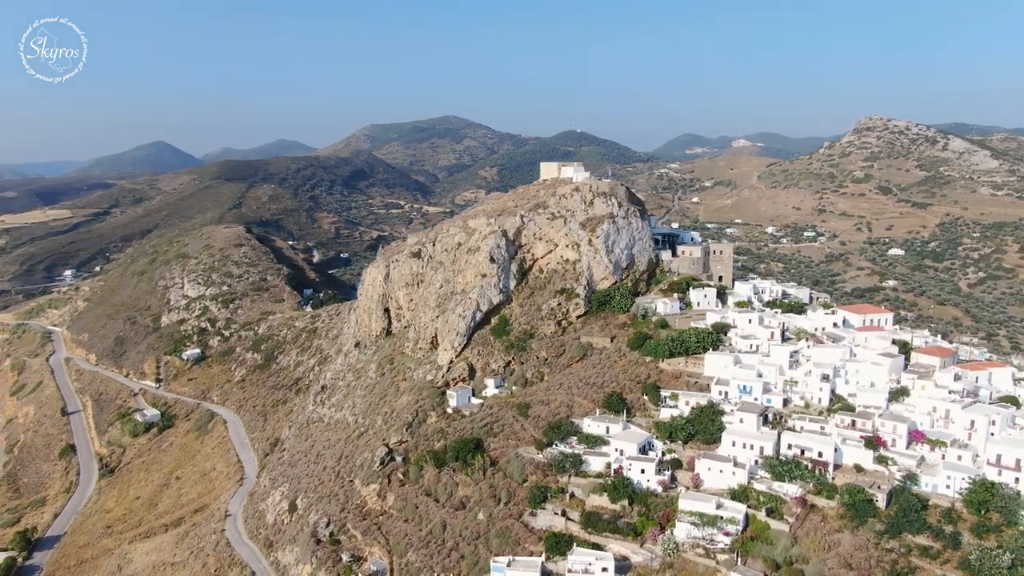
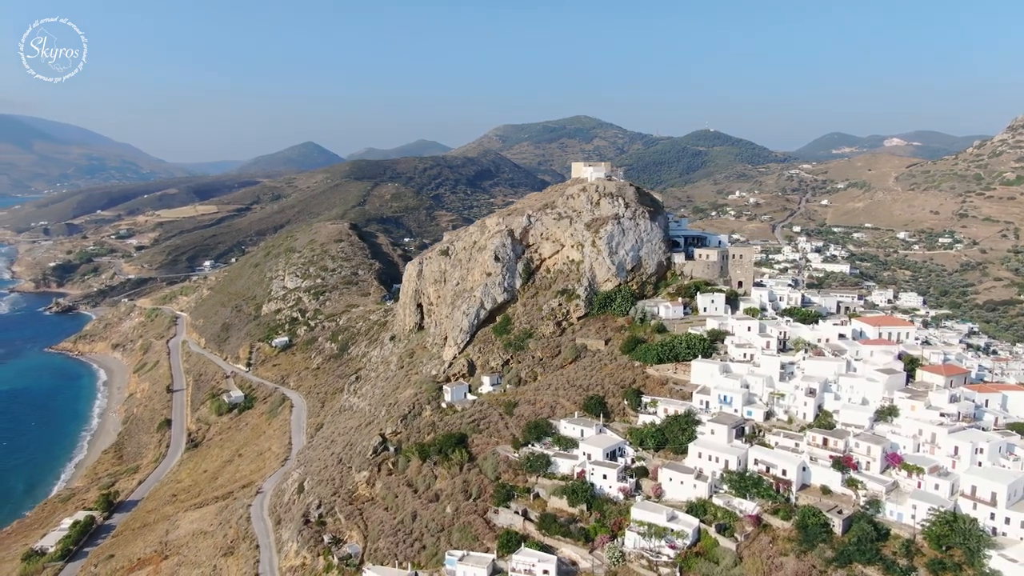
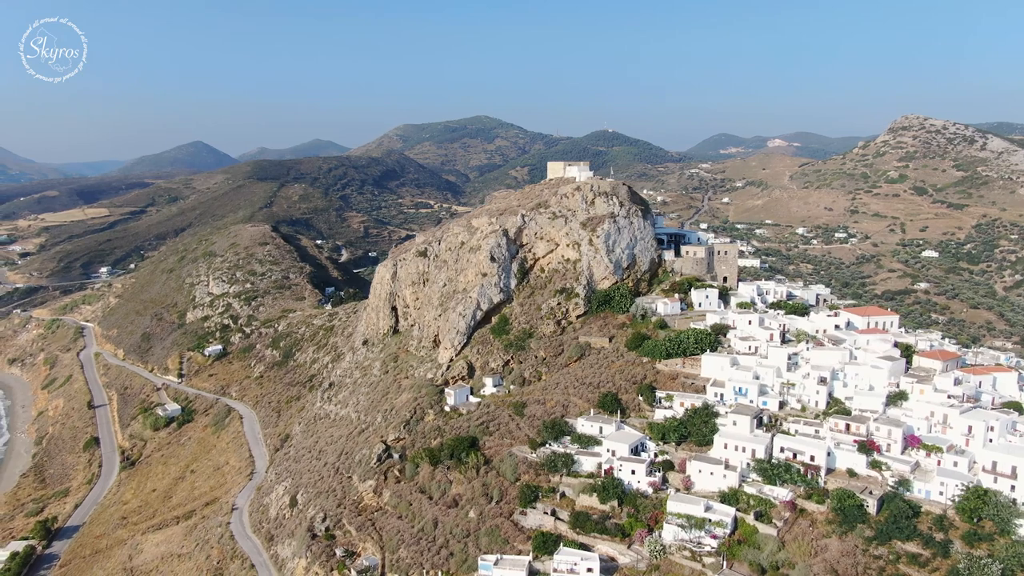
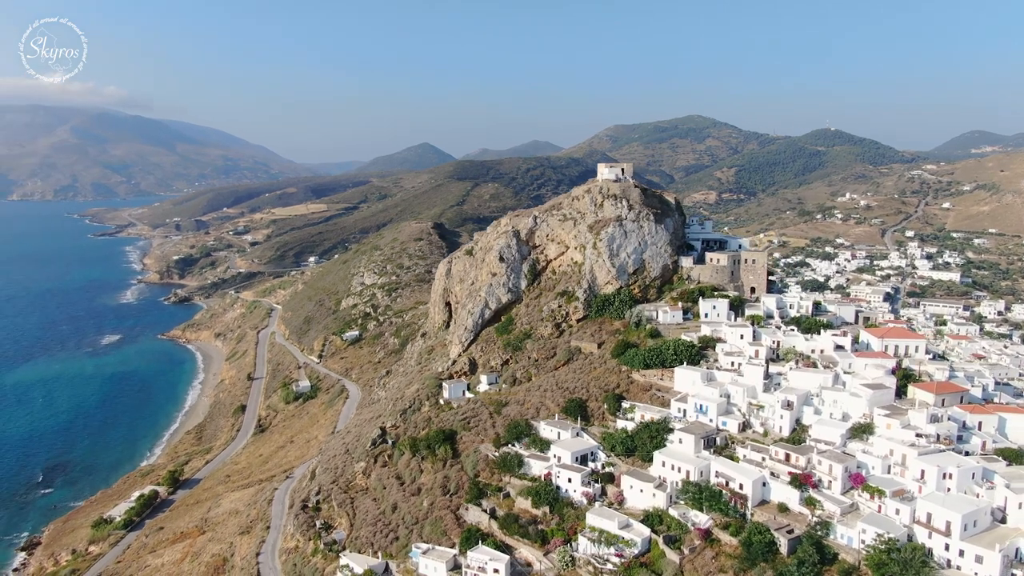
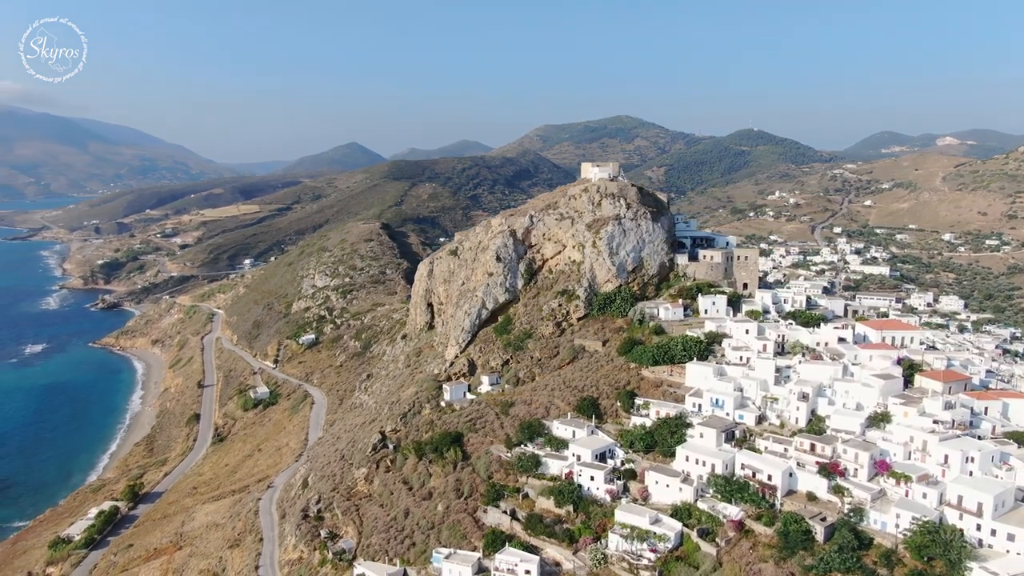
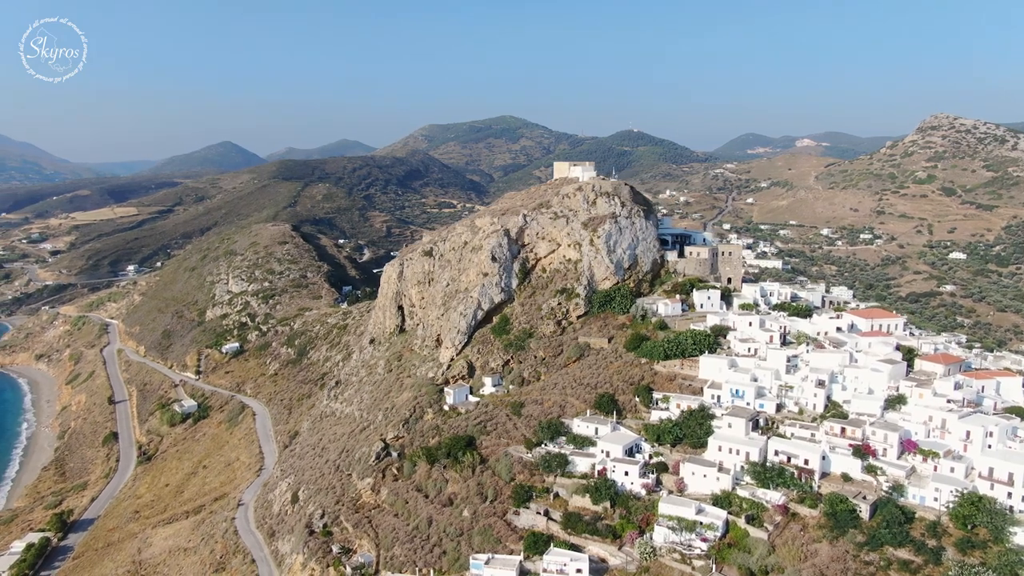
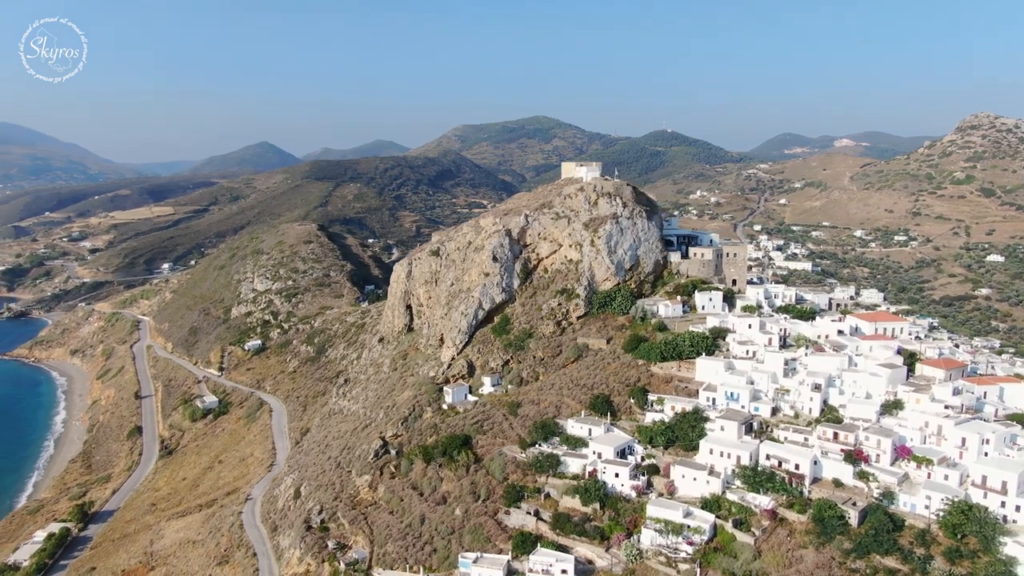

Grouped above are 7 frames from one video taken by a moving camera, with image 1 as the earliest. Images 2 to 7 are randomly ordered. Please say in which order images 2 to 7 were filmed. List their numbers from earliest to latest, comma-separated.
3, 6, 7, 2, 5, 4
